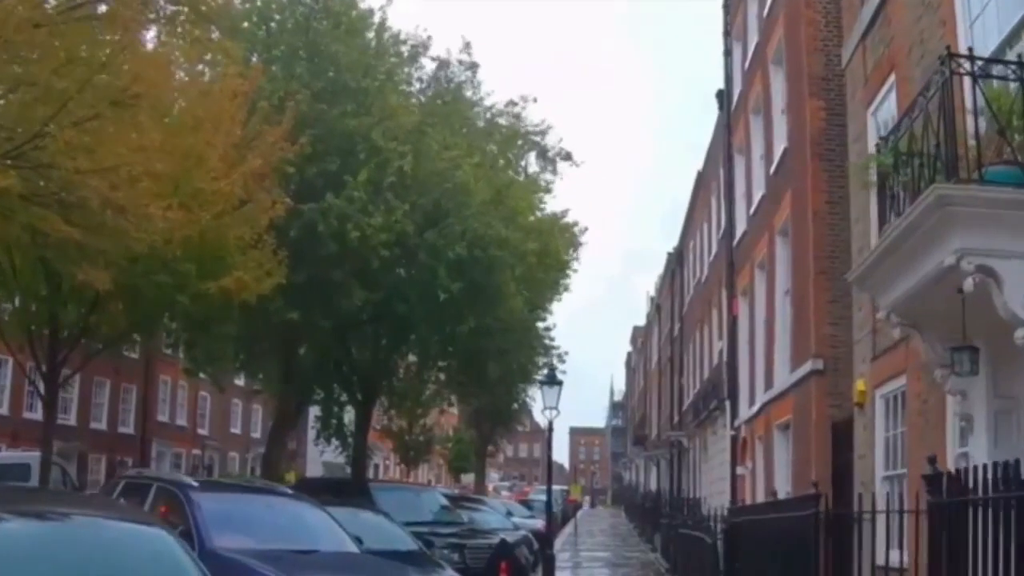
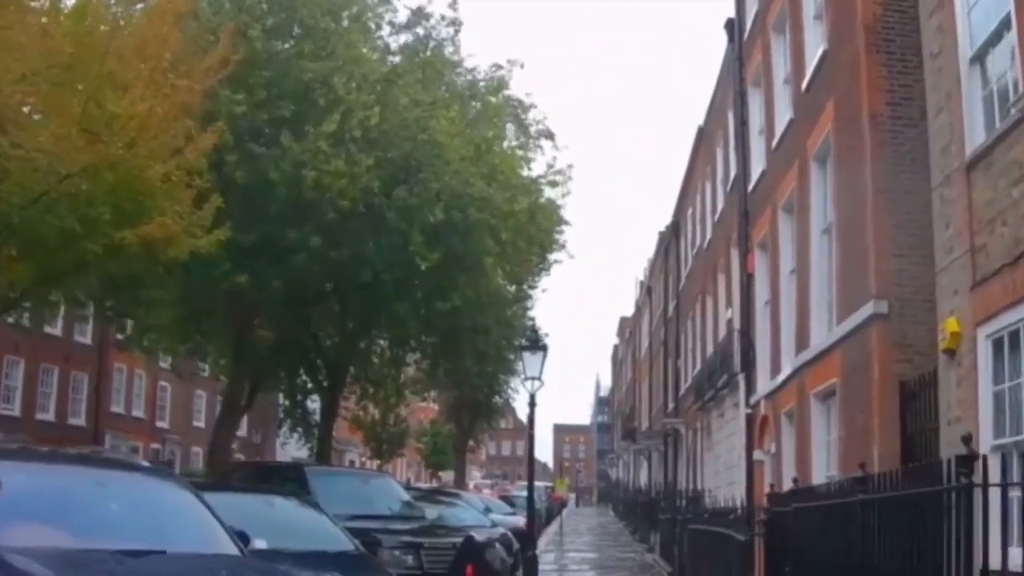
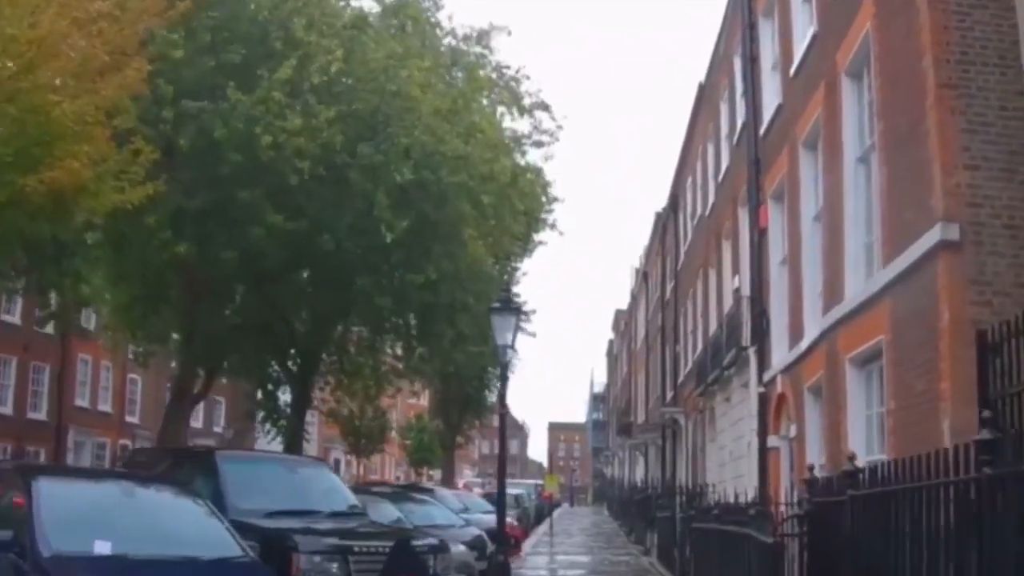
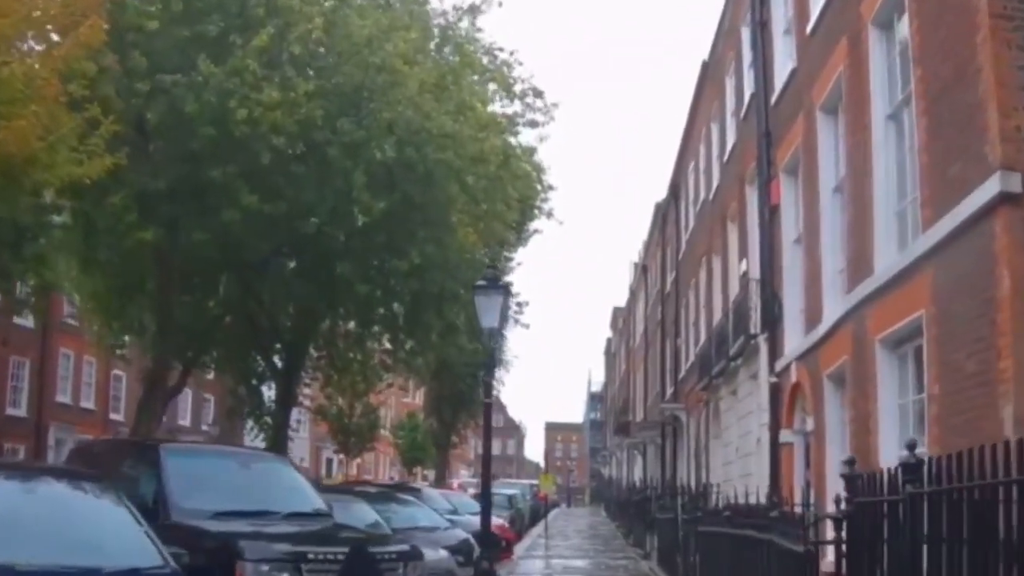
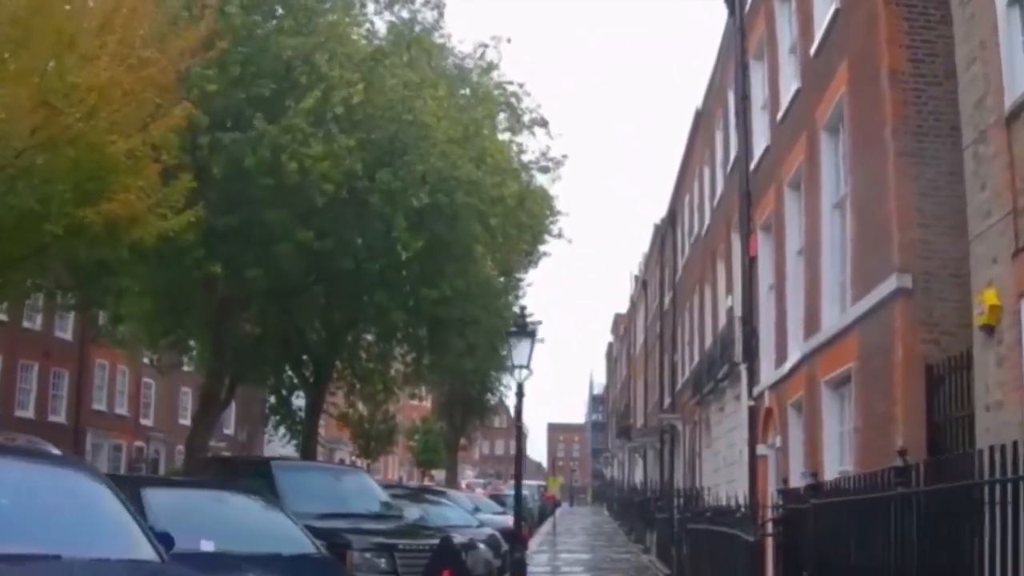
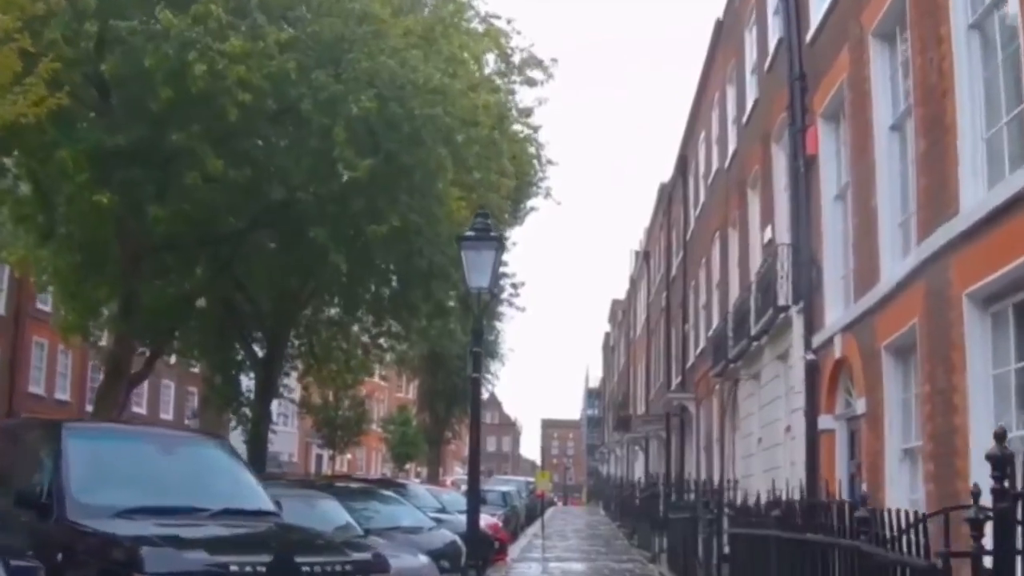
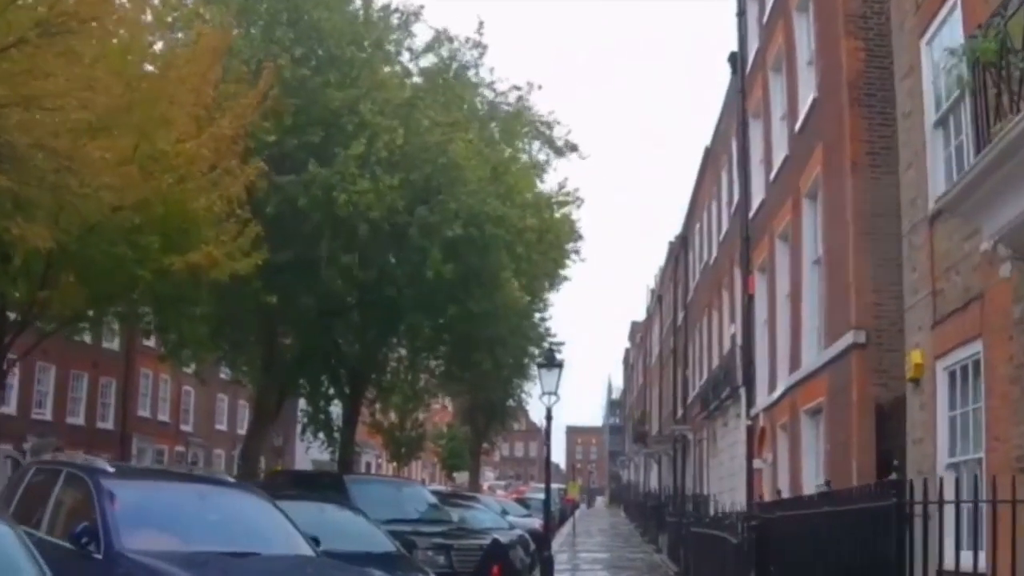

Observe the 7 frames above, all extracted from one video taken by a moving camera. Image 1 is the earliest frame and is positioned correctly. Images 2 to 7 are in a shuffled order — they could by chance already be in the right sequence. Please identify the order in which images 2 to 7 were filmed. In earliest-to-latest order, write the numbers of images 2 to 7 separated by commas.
7, 2, 5, 3, 4, 6
